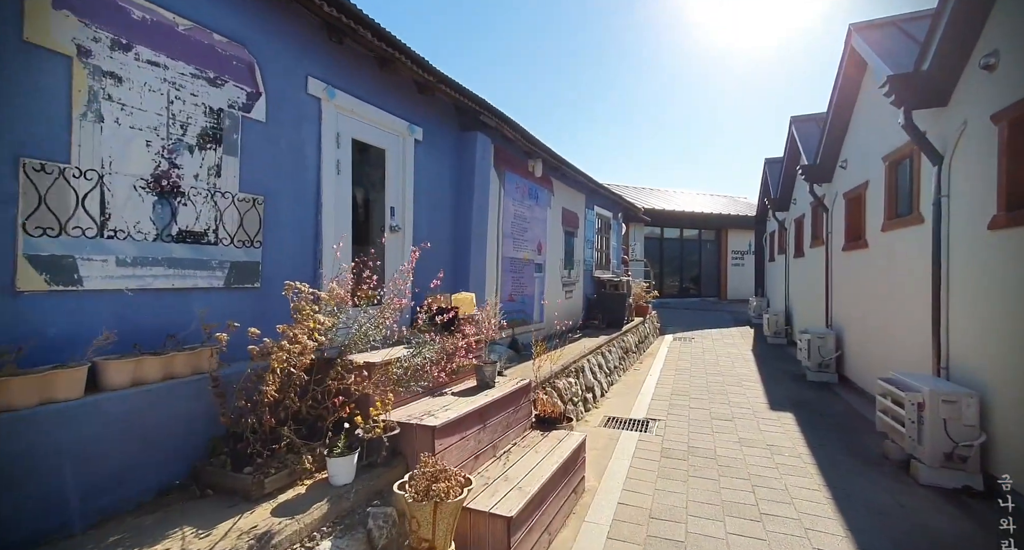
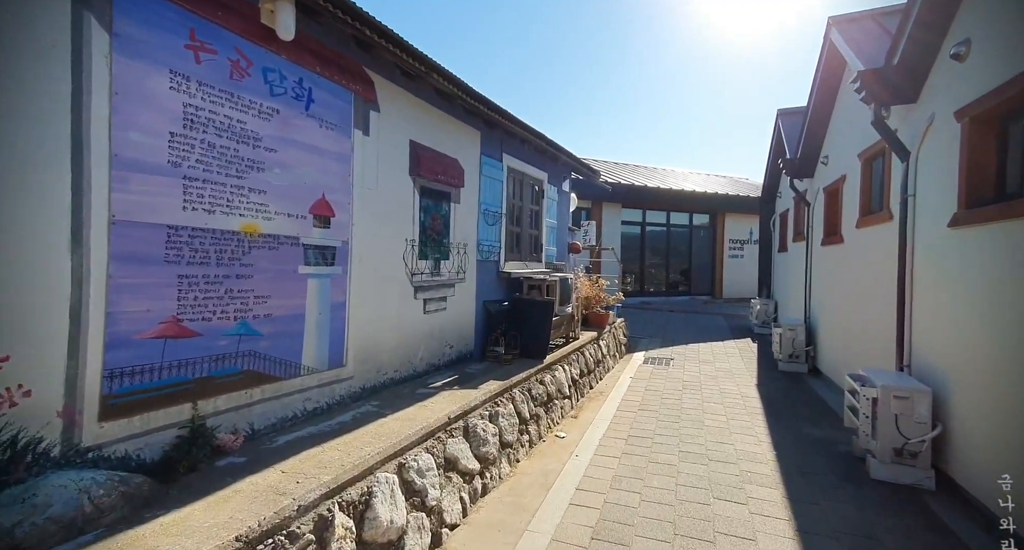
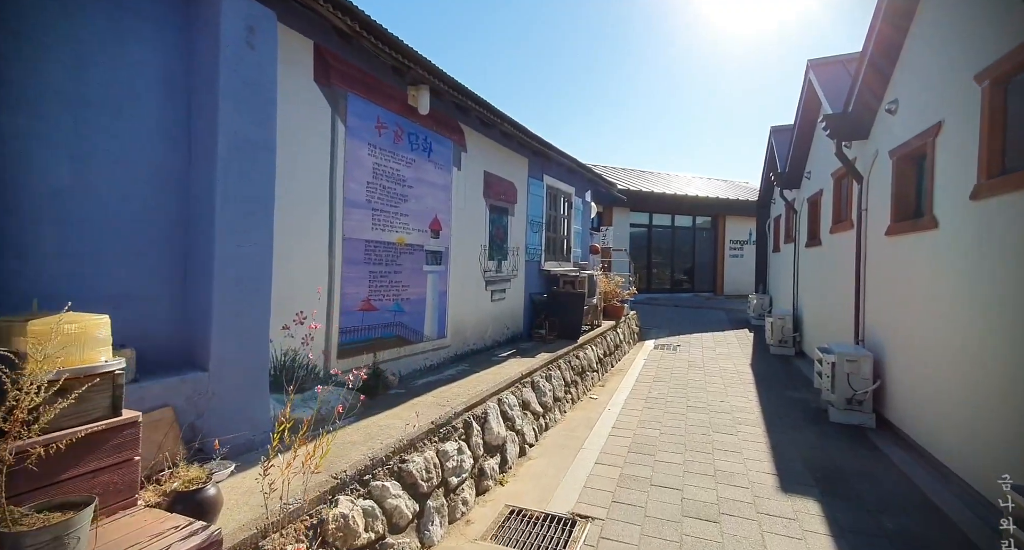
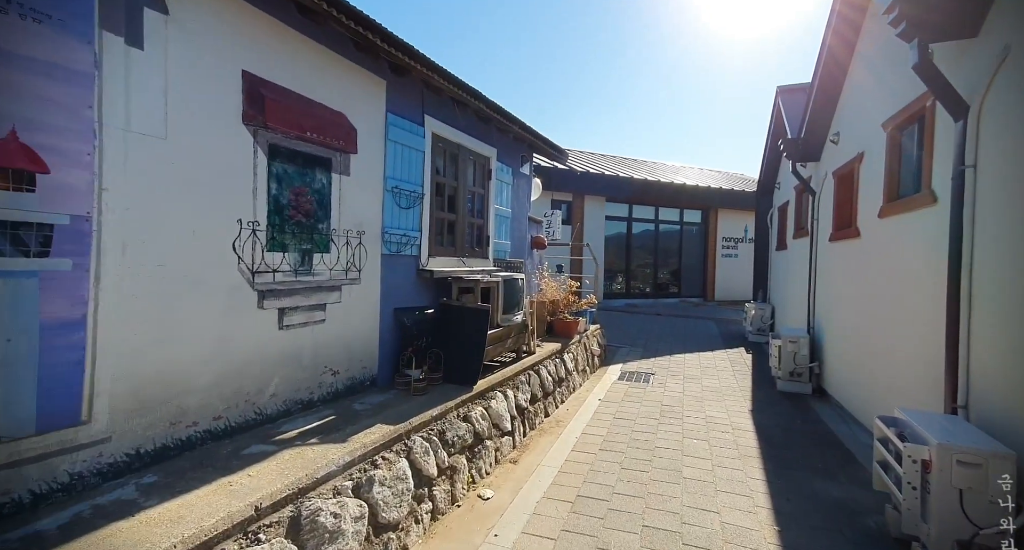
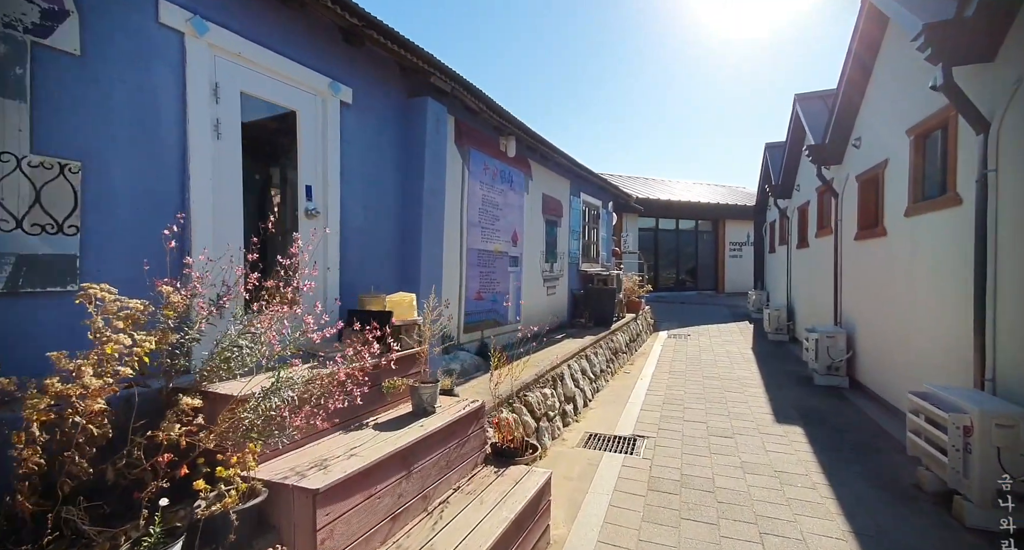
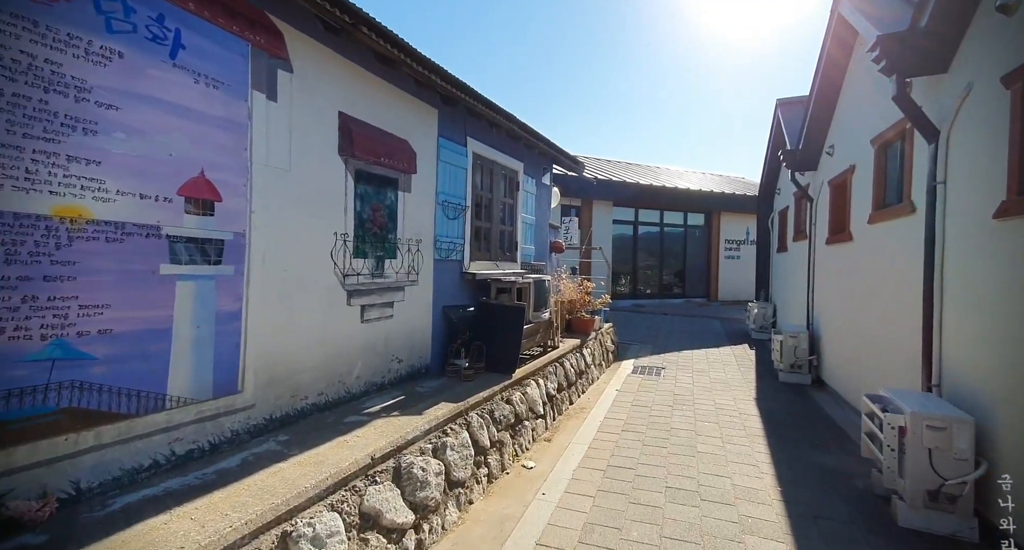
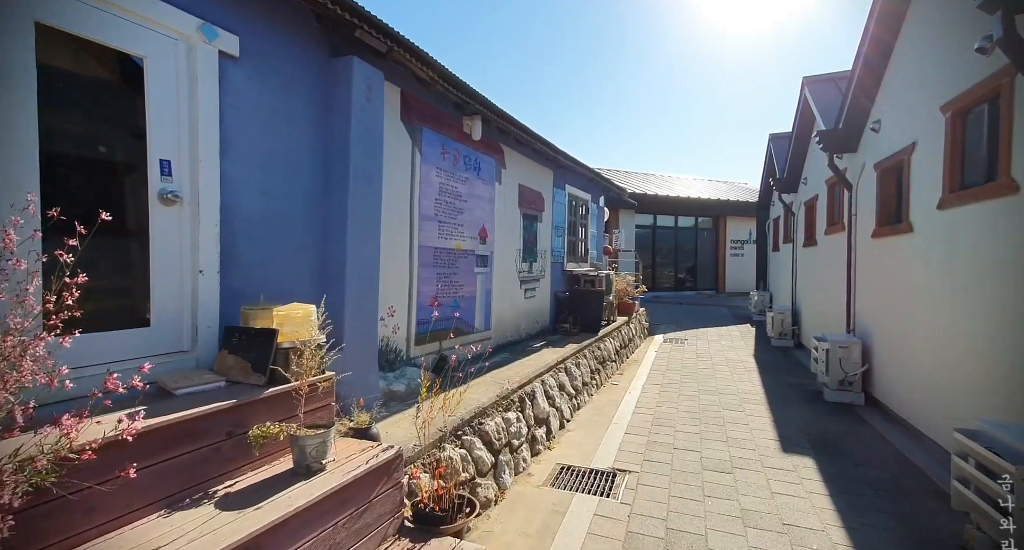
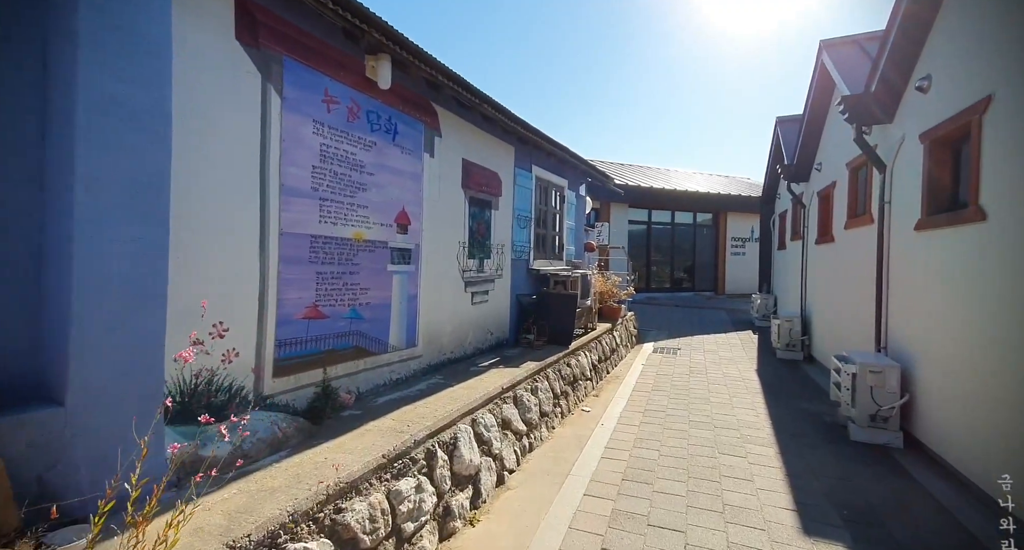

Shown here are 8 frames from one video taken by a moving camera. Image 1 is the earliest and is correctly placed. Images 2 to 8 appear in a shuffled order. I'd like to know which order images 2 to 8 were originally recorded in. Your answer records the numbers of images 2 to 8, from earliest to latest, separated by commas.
5, 7, 3, 8, 2, 6, 4
